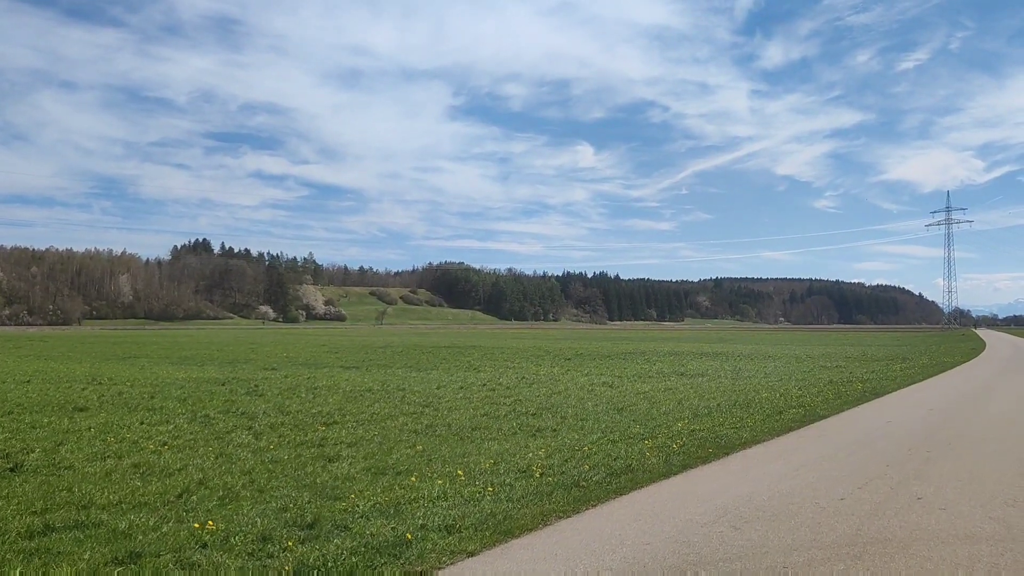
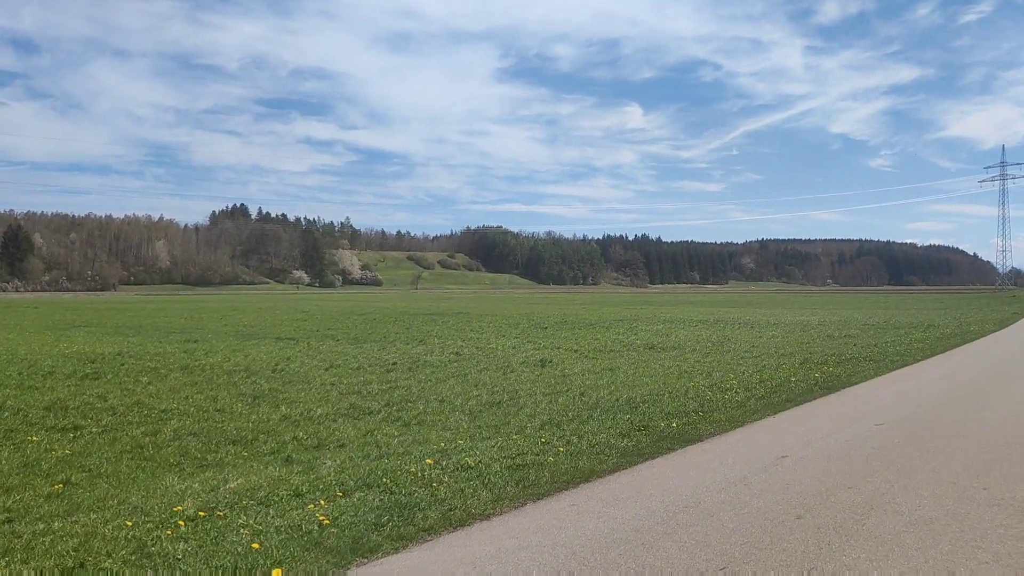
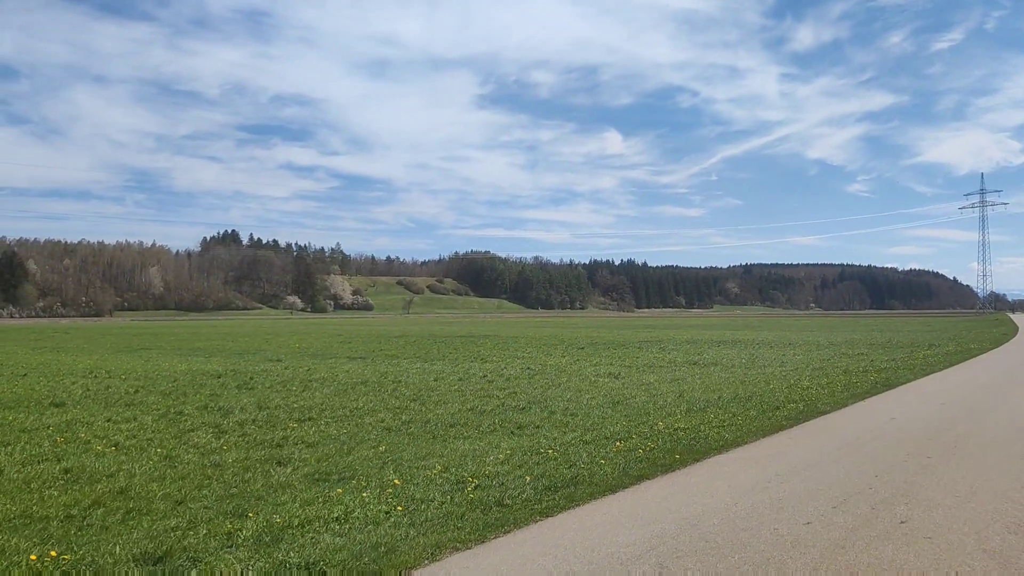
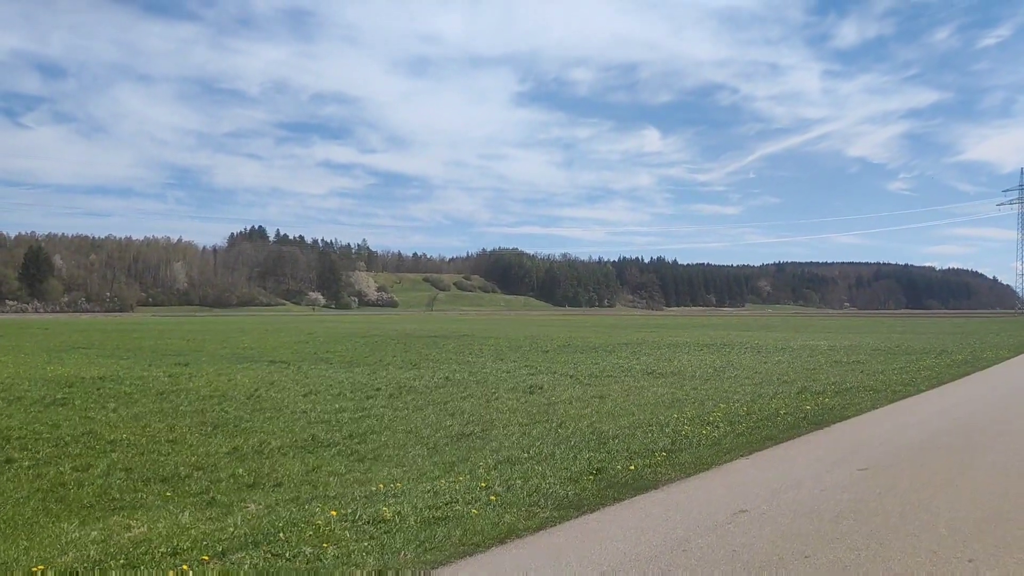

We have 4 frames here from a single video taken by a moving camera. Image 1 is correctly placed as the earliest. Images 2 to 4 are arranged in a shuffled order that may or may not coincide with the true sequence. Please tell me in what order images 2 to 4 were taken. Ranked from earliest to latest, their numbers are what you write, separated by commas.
3, 2, 4
